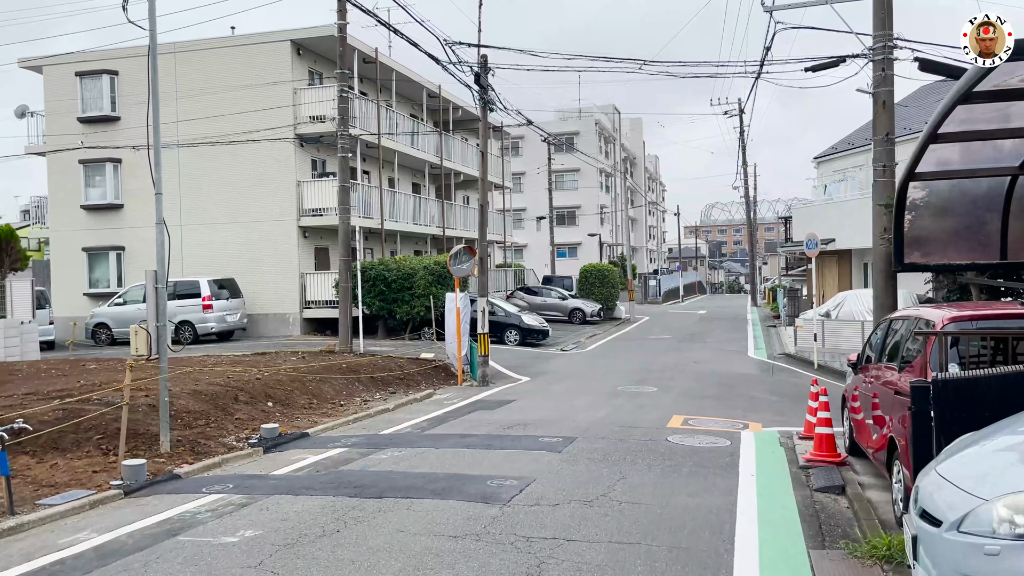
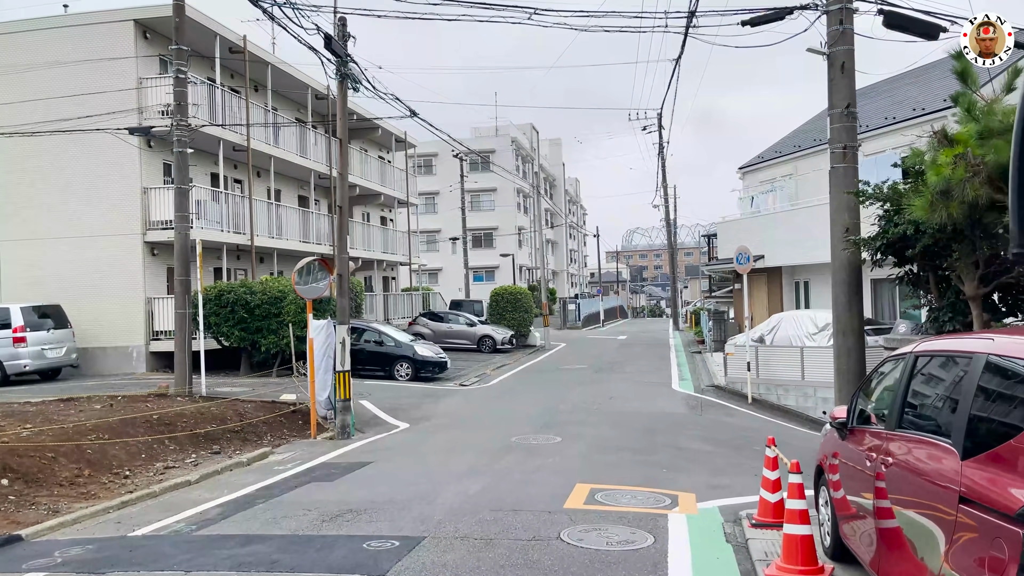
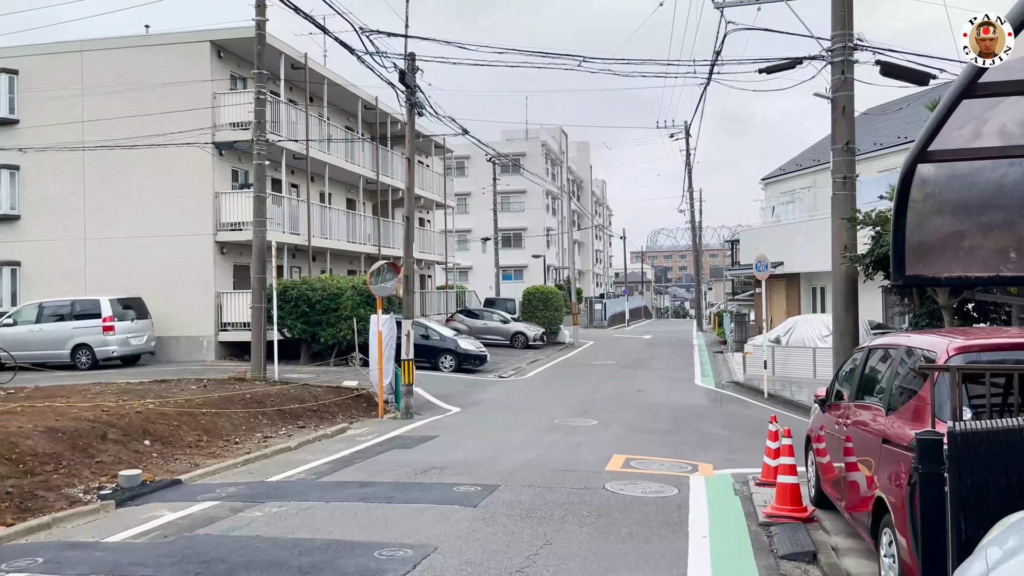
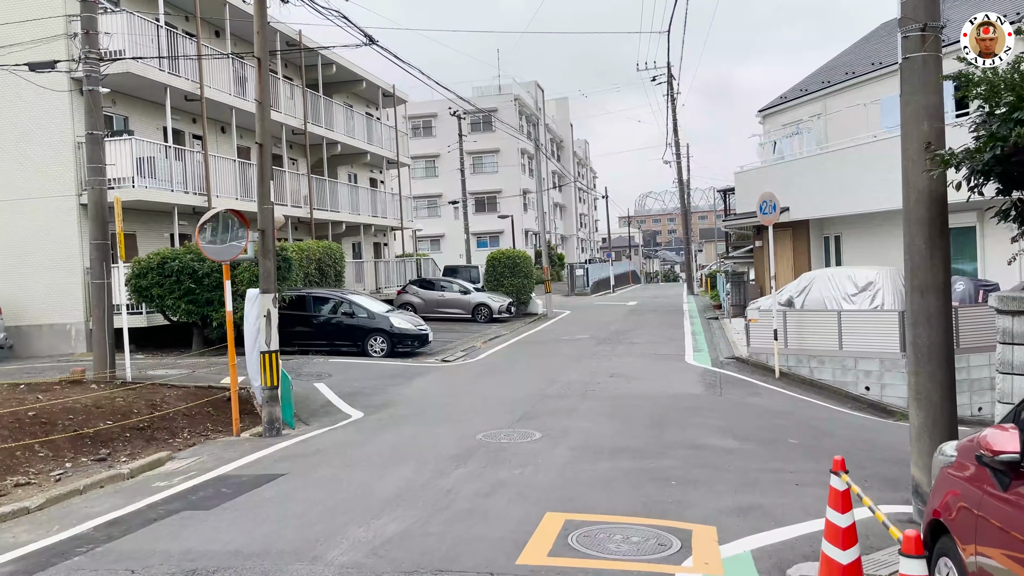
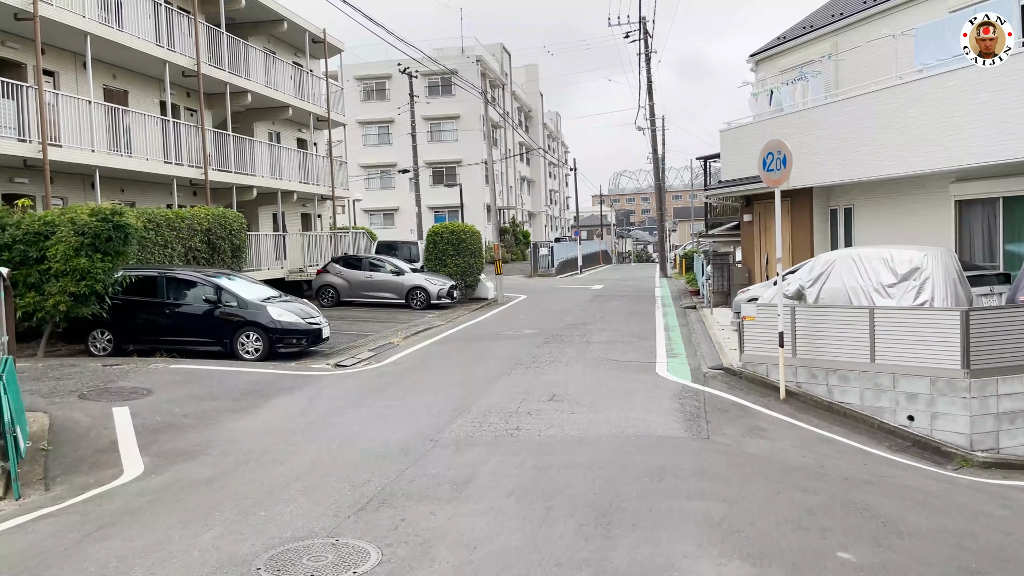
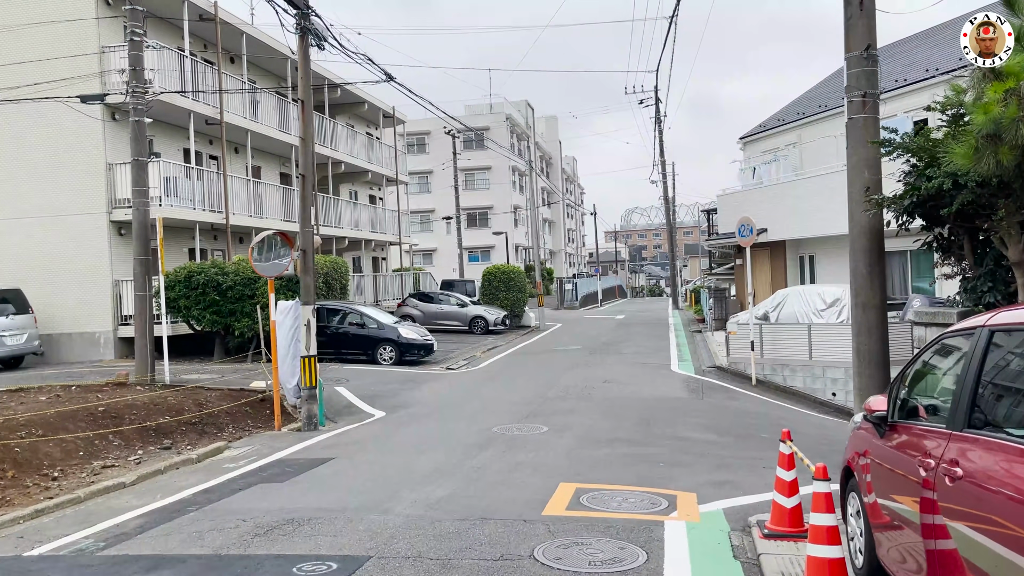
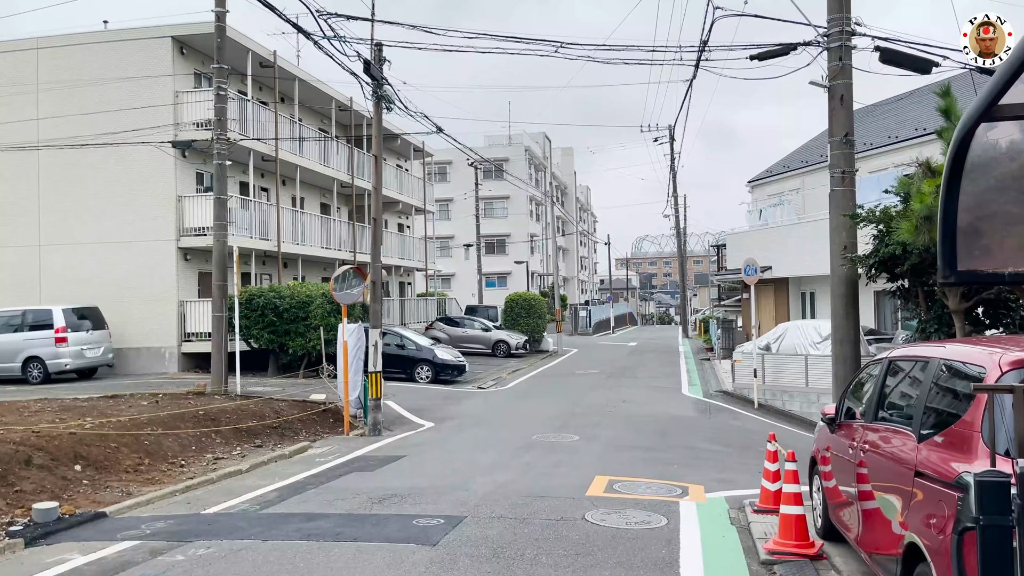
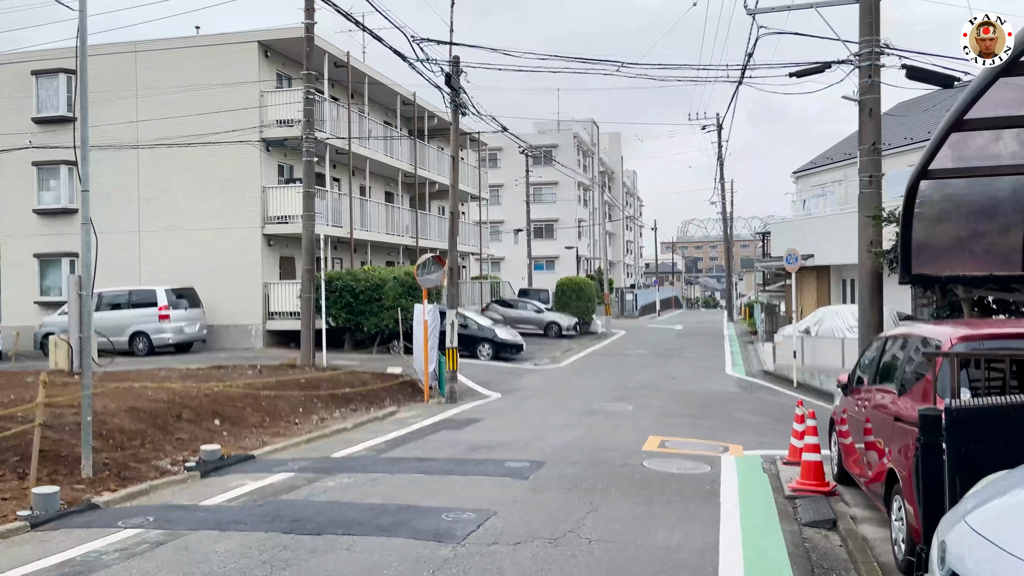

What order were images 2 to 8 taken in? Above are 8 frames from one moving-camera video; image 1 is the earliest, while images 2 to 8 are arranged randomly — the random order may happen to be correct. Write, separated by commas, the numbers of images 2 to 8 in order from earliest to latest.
8, 3, 7, 2, 6, 4, 5
